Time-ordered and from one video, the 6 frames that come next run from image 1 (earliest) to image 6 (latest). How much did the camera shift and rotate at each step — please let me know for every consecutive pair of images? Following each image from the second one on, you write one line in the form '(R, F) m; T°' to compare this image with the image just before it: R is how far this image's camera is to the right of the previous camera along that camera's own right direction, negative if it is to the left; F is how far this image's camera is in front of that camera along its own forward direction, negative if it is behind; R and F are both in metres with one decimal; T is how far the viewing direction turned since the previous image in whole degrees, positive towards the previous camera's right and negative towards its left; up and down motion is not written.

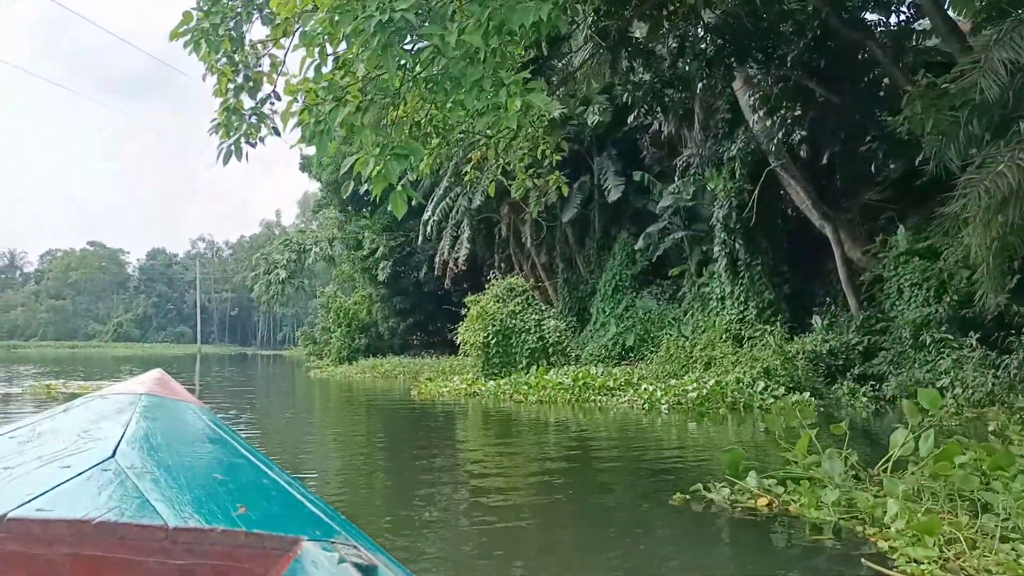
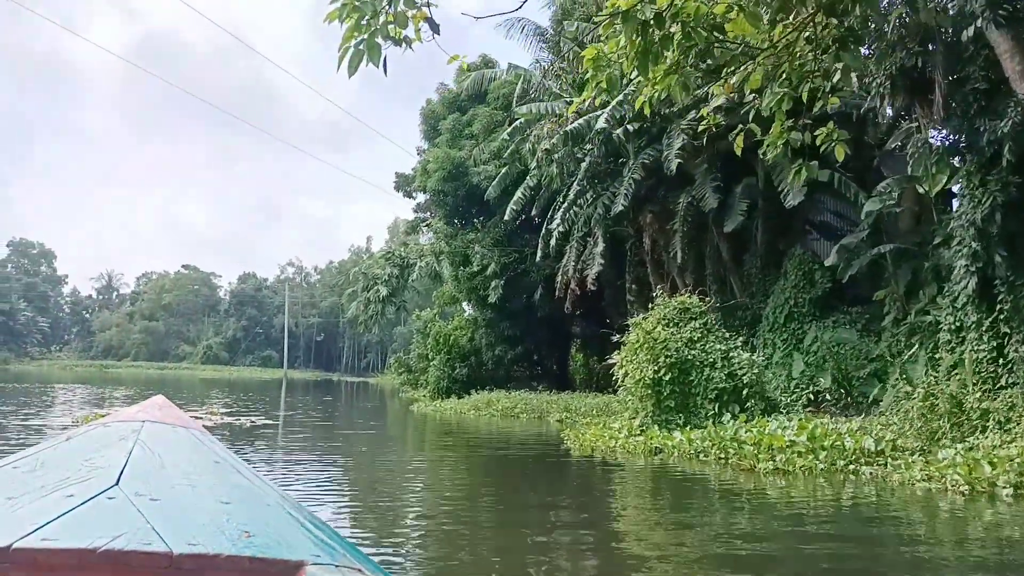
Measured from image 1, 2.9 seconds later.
(-1.2, +3.0) m; -5°
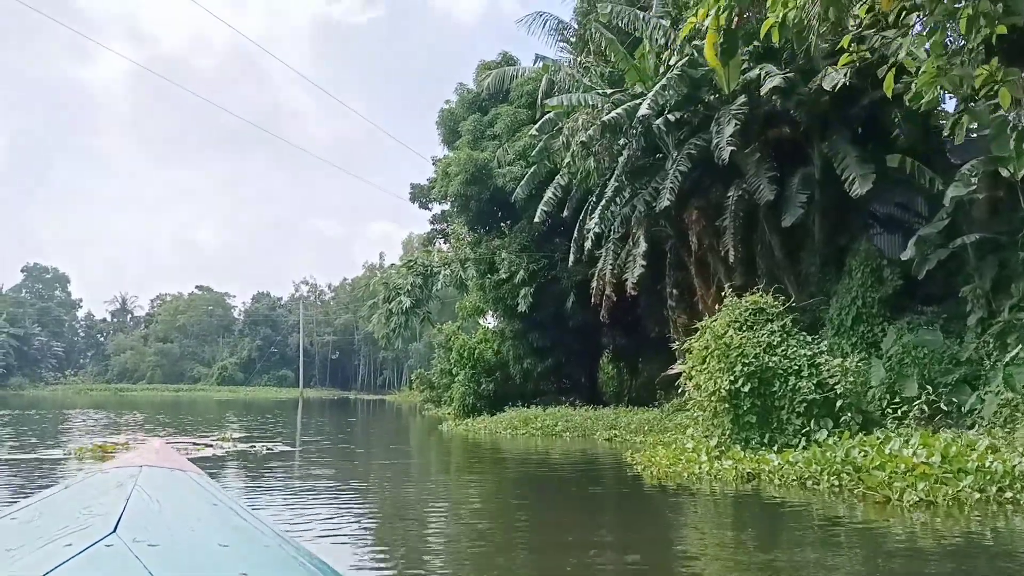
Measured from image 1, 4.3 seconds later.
(-0.4, +1.3) m; -1°
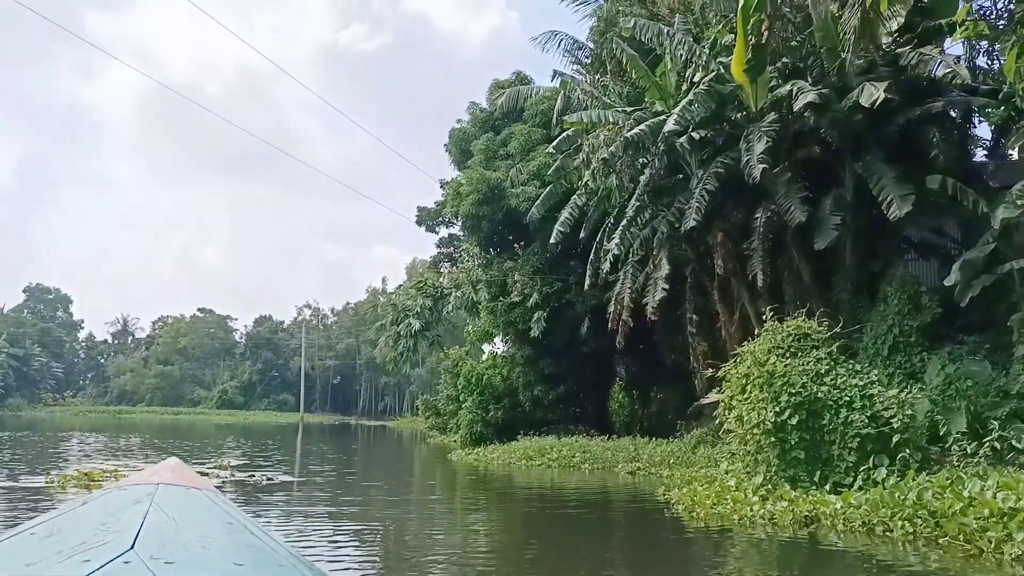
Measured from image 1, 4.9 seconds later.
(-0.2, +0.7) m; 0°
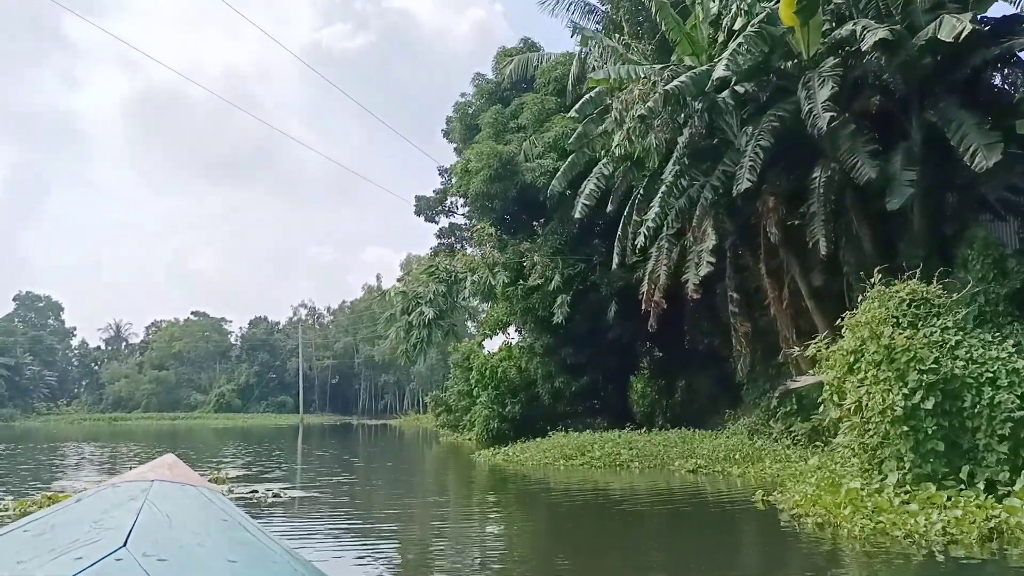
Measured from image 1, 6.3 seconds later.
(-0.5, +1.5) m; 0°
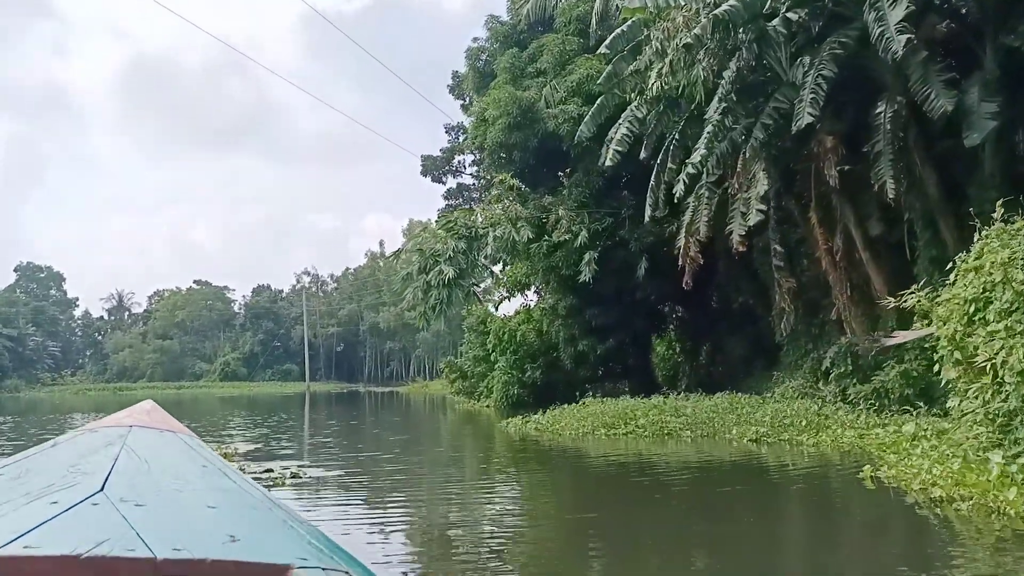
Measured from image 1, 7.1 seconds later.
(-0.4, +1.1) m; 0°
